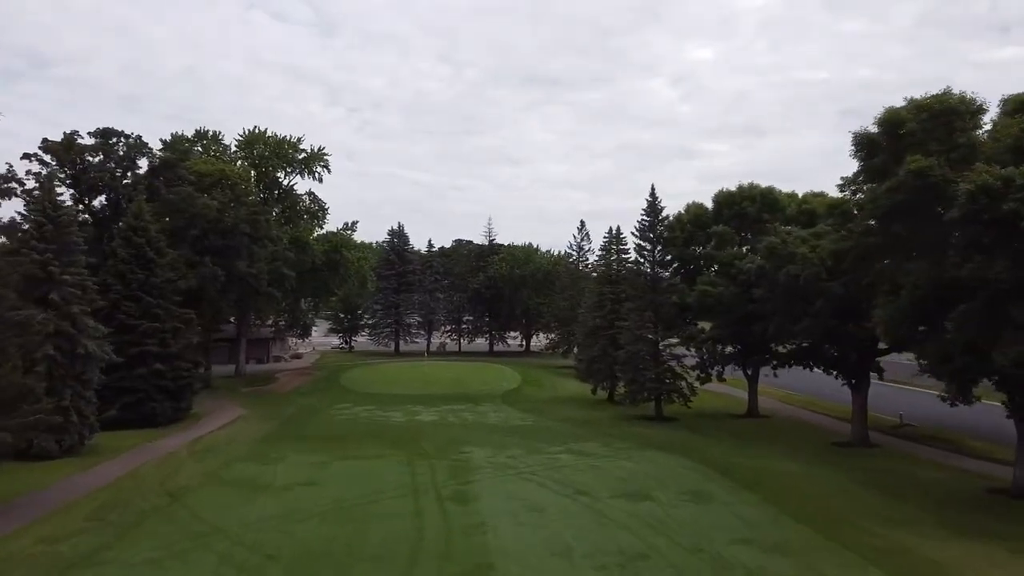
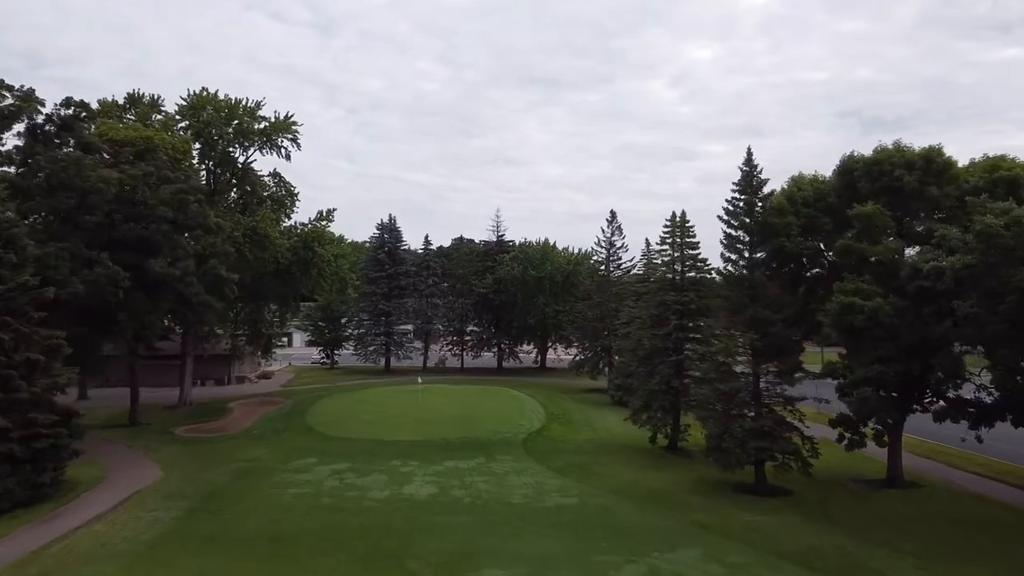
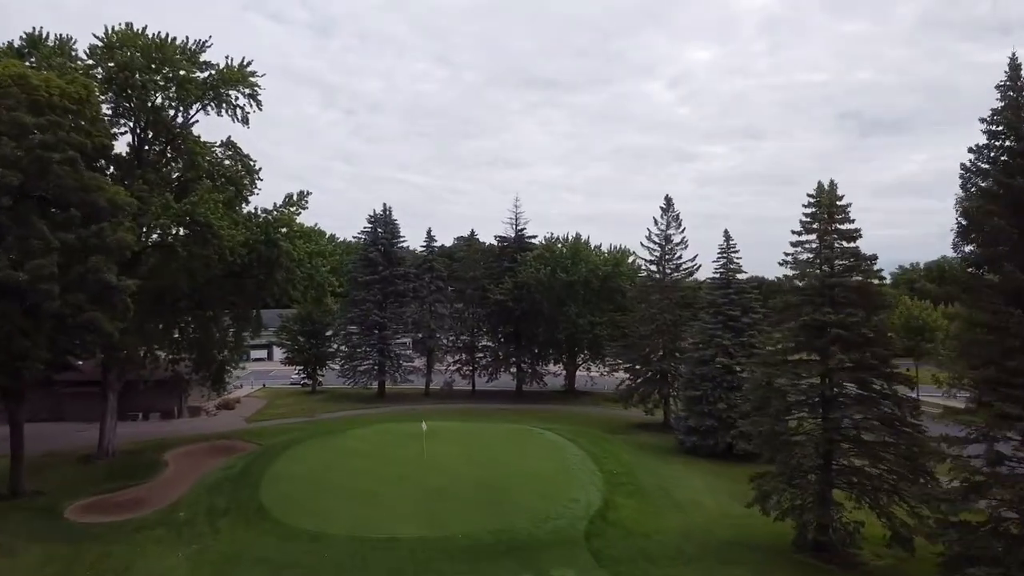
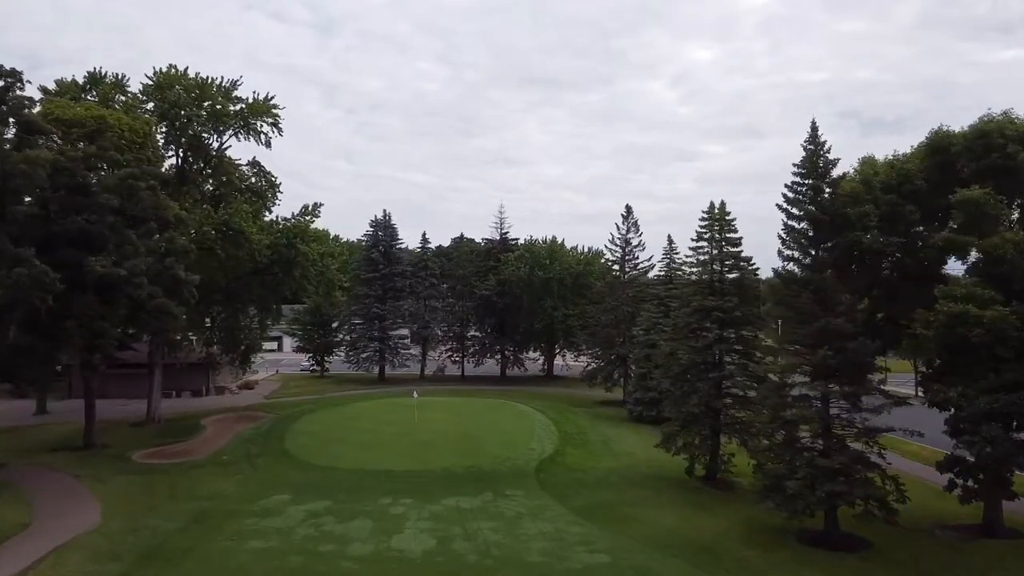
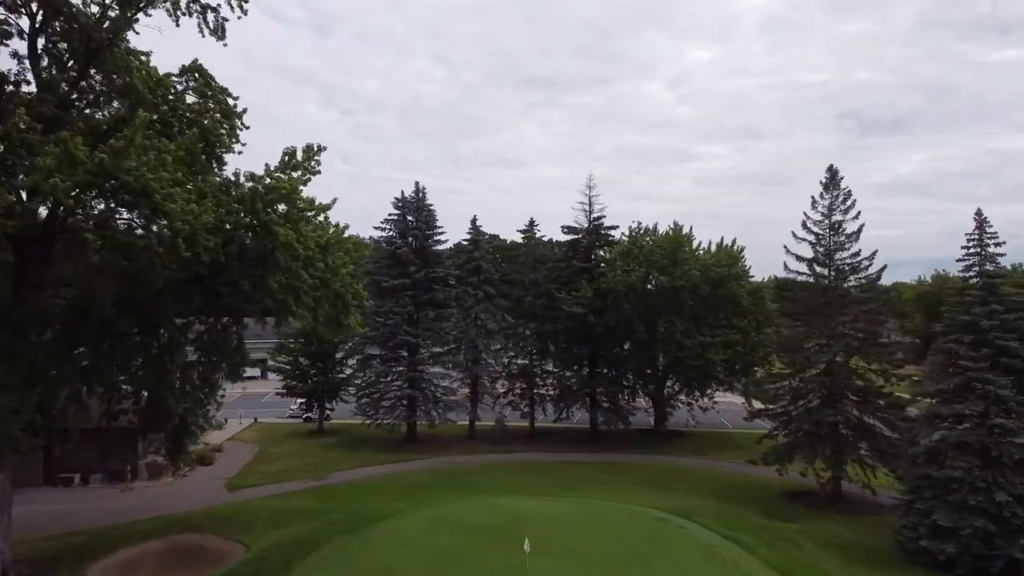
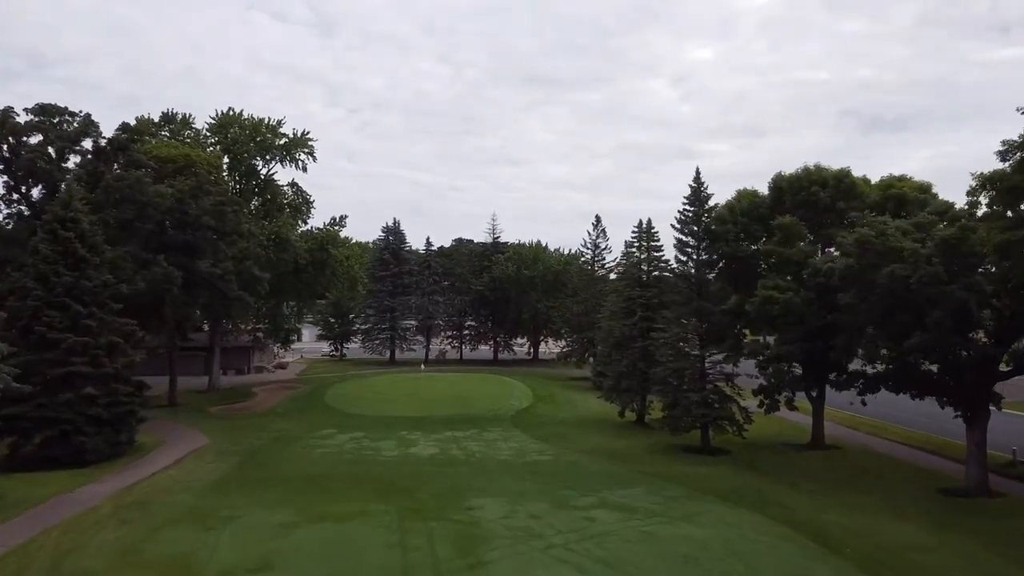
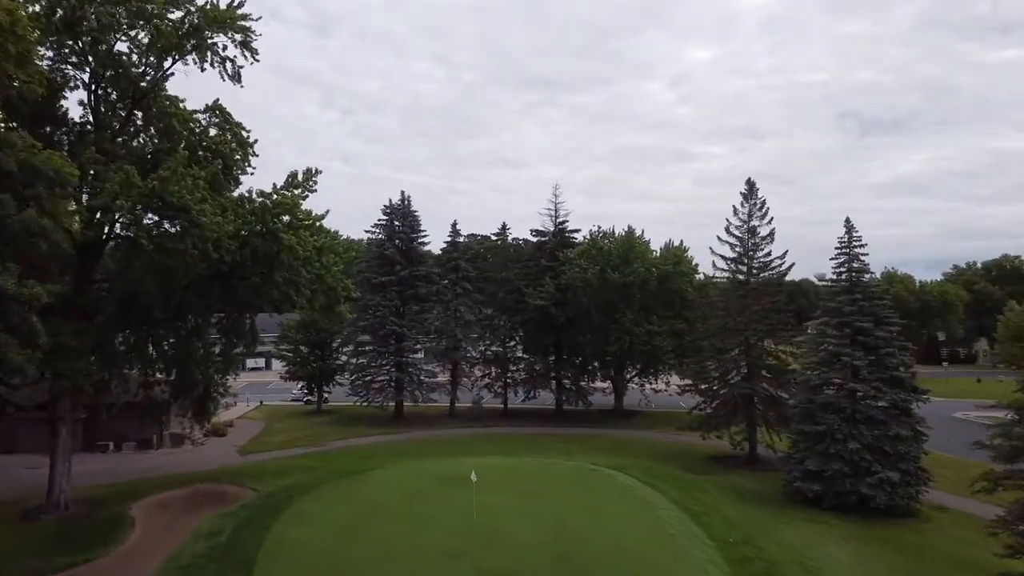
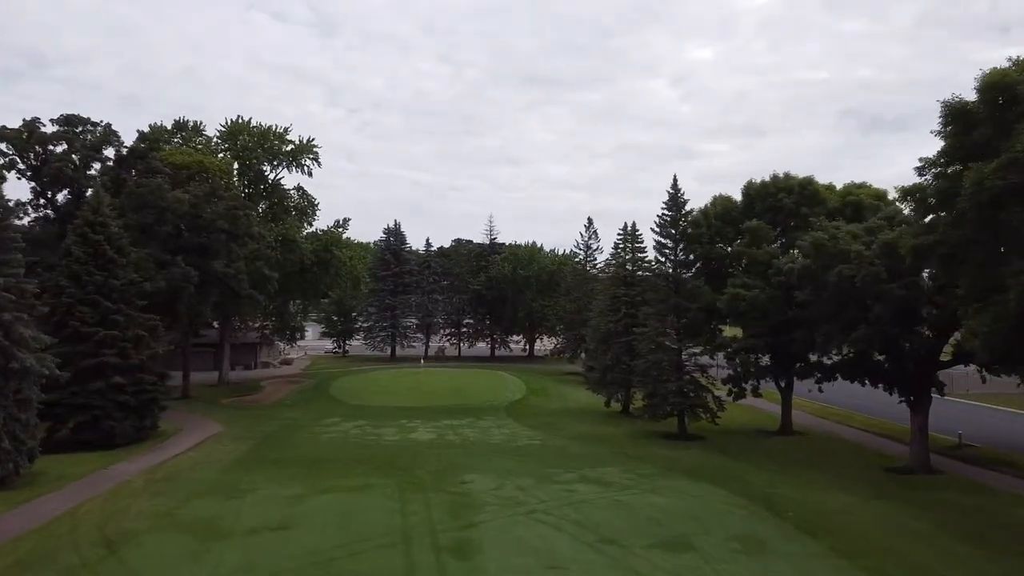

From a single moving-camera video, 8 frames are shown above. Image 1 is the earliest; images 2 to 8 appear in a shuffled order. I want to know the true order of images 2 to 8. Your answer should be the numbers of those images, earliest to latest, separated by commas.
8, 6, 2, 4, 3, 7, 5
